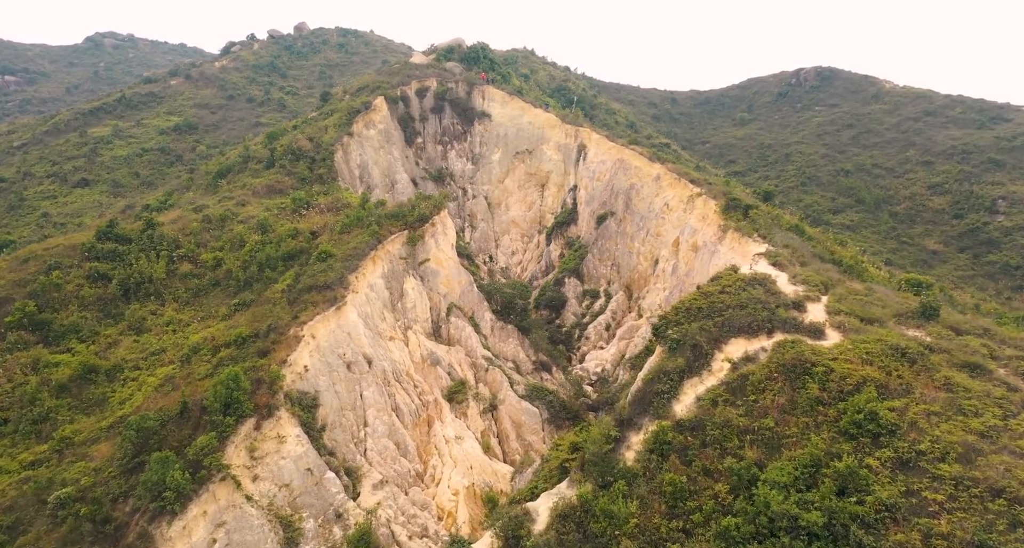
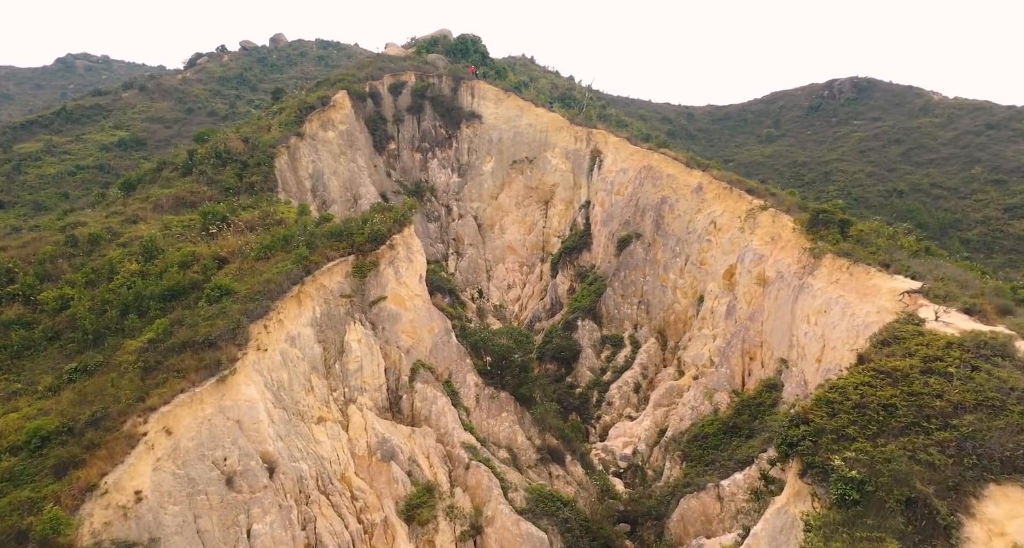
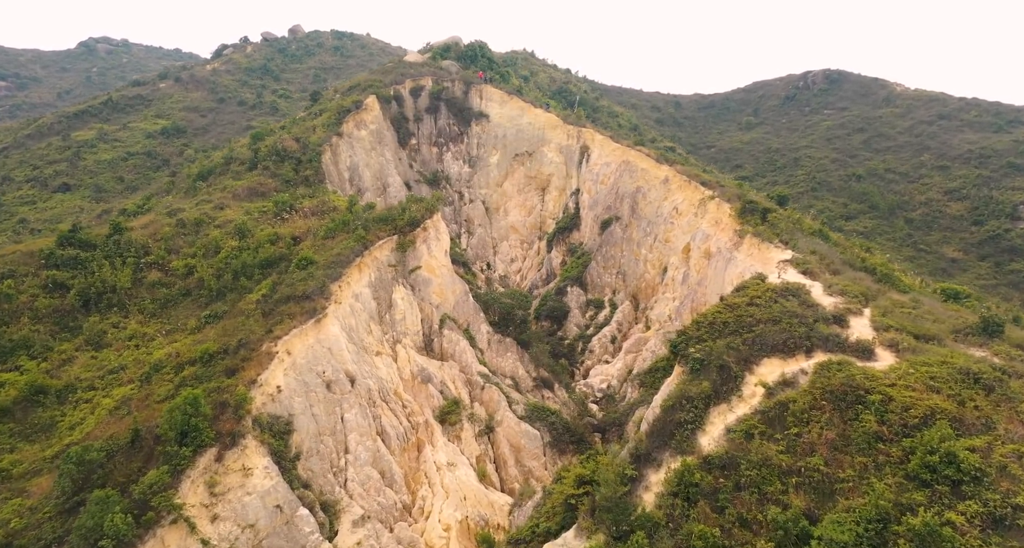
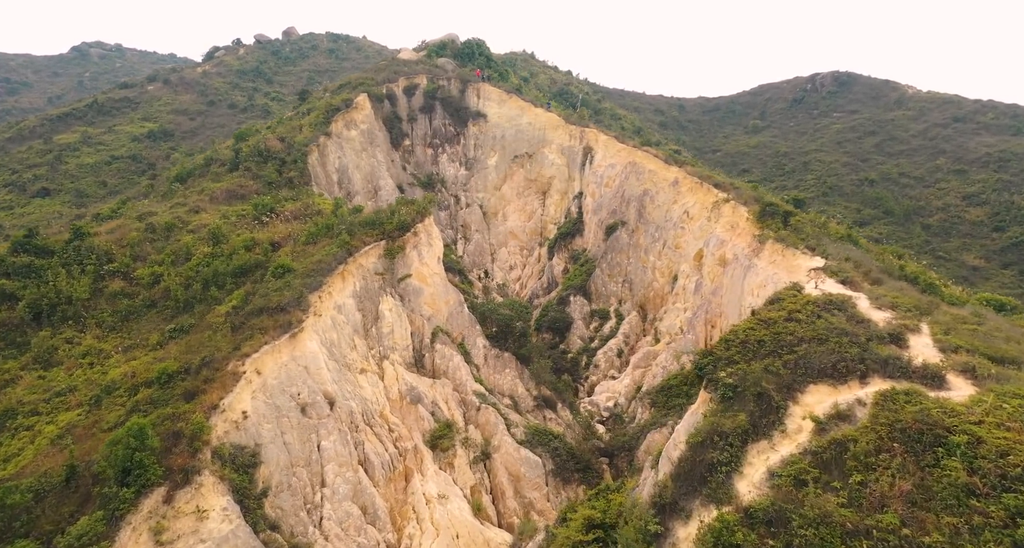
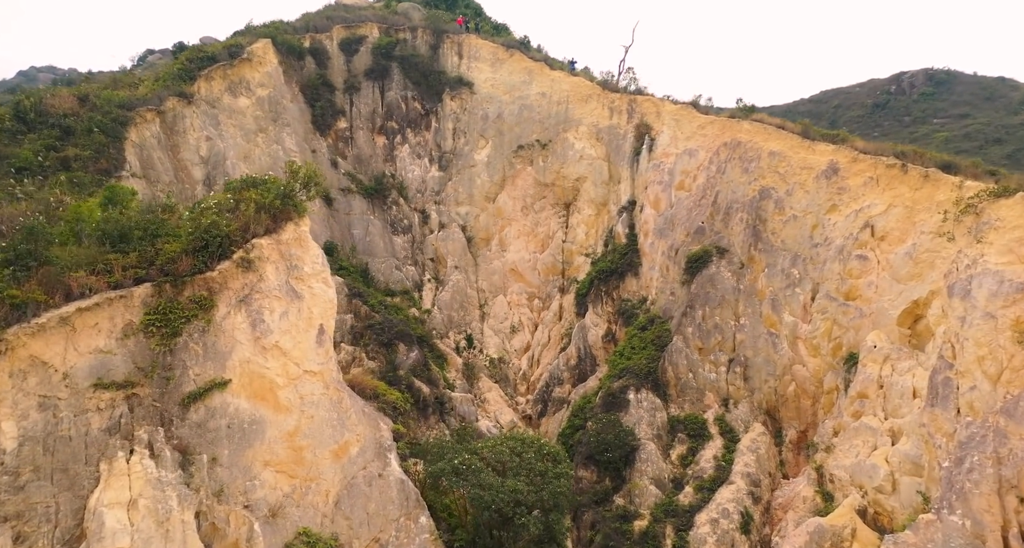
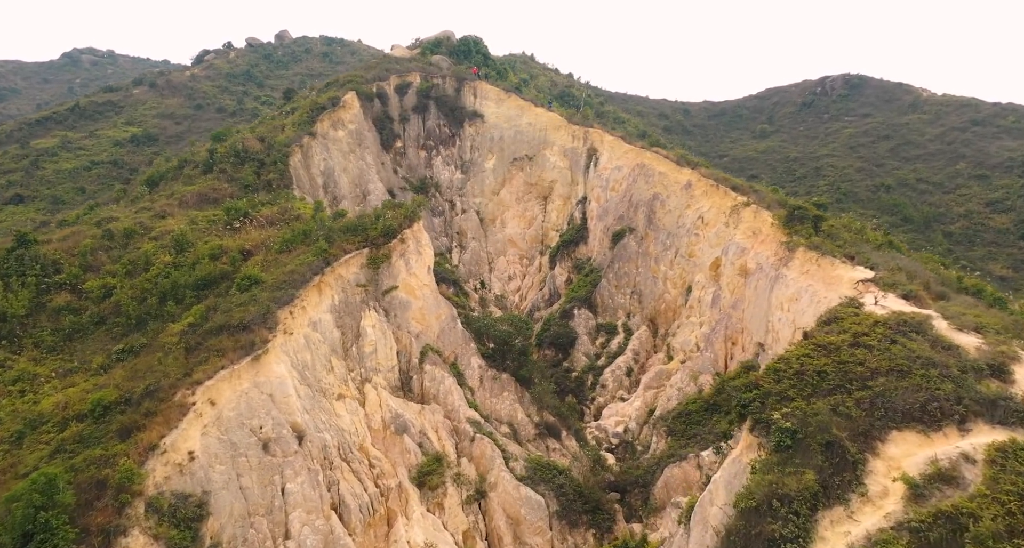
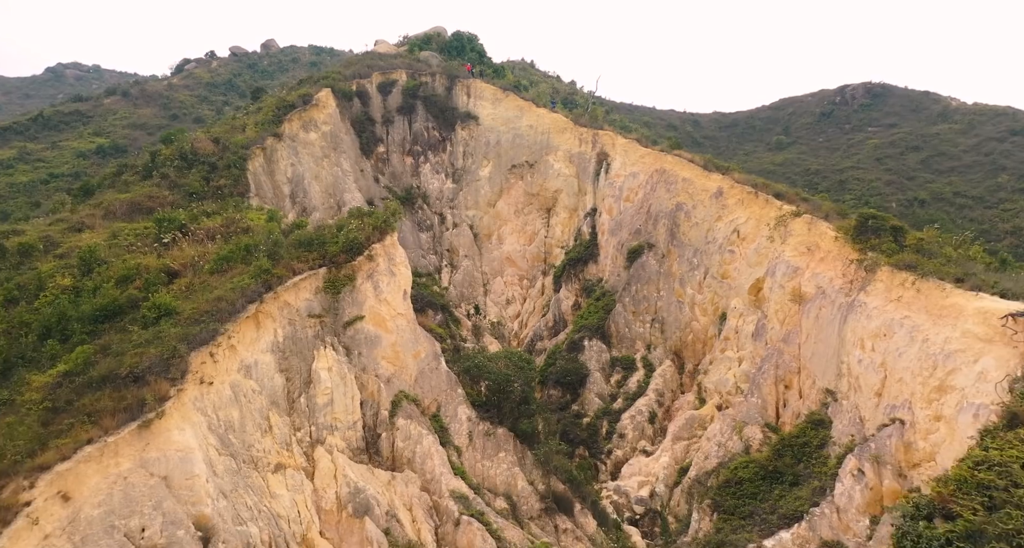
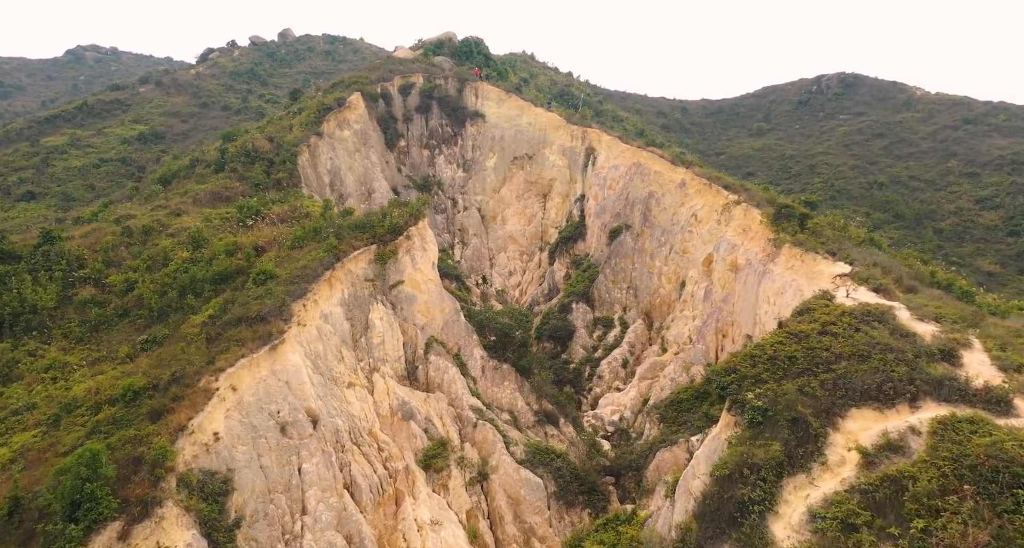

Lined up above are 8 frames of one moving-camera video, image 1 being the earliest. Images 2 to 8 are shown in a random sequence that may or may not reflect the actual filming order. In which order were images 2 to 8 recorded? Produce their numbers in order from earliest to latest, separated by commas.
3, 4, 8, 6, 2, 7, 5
